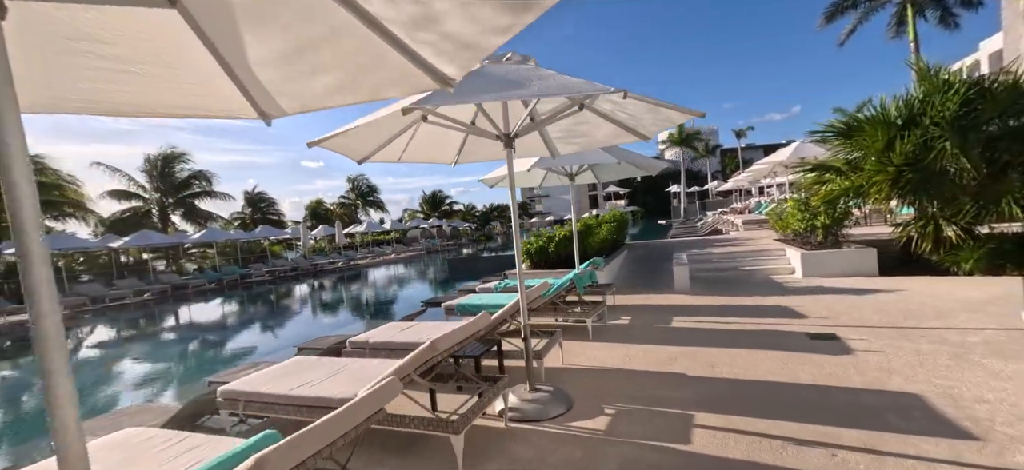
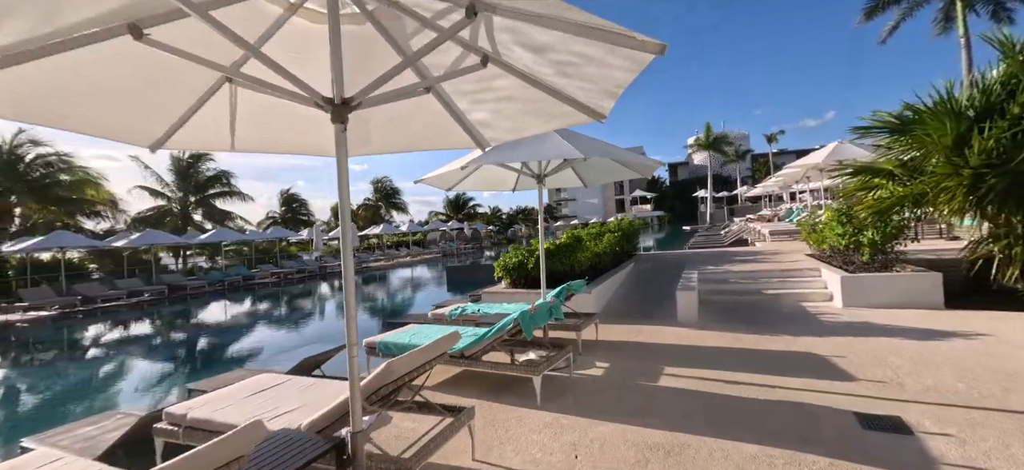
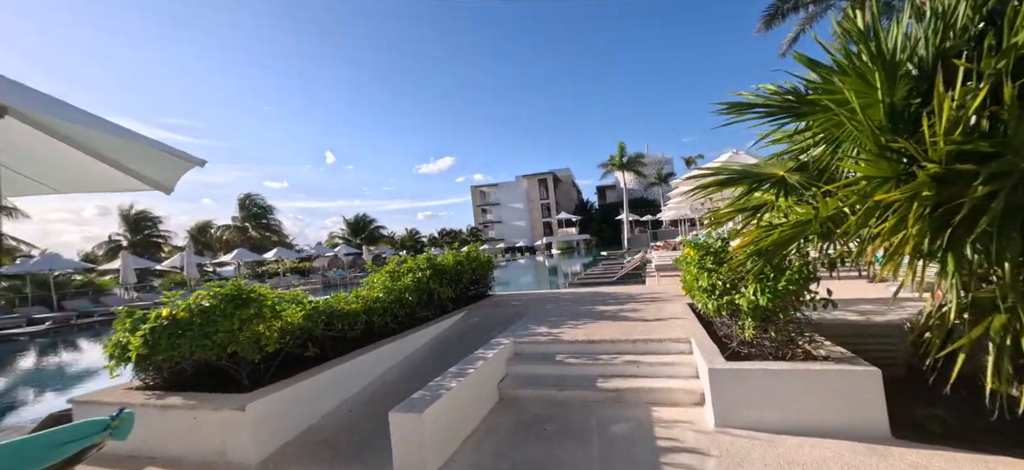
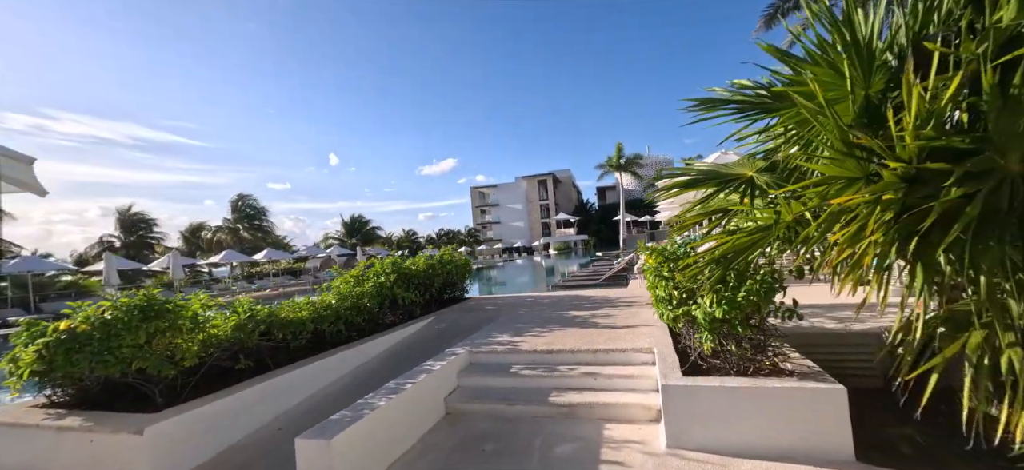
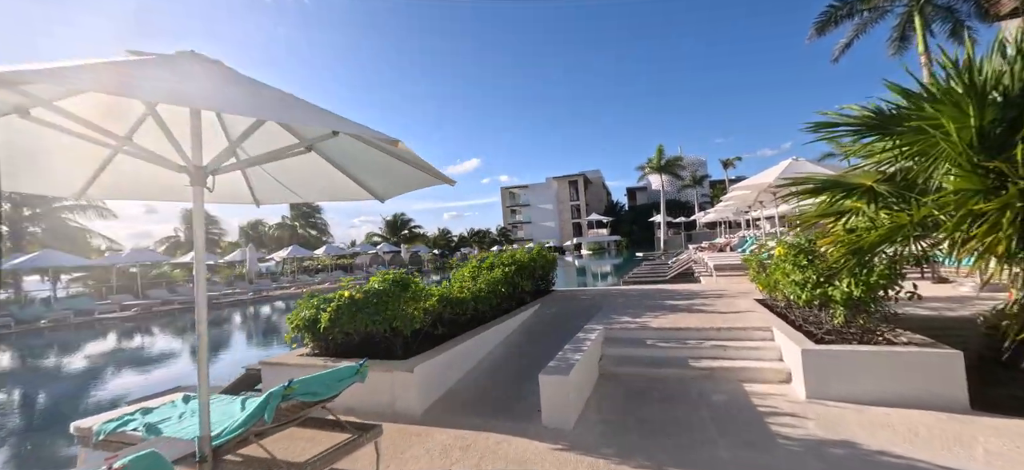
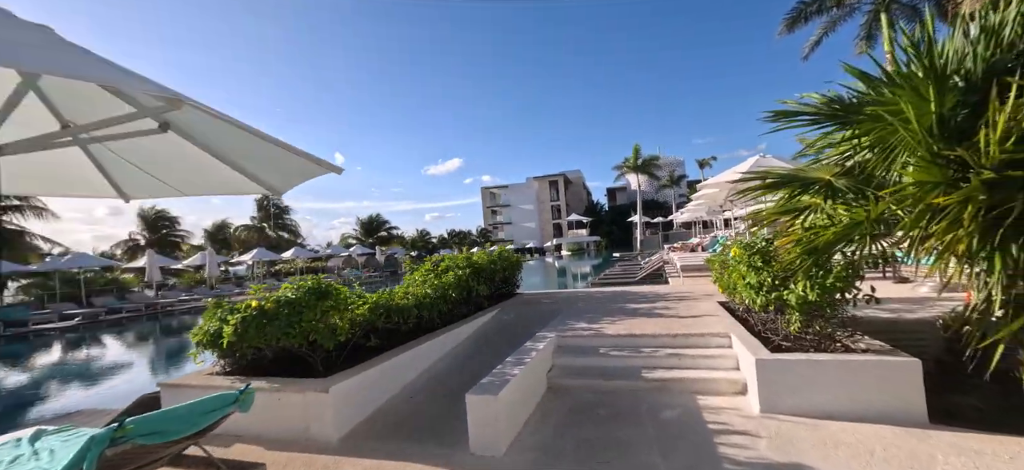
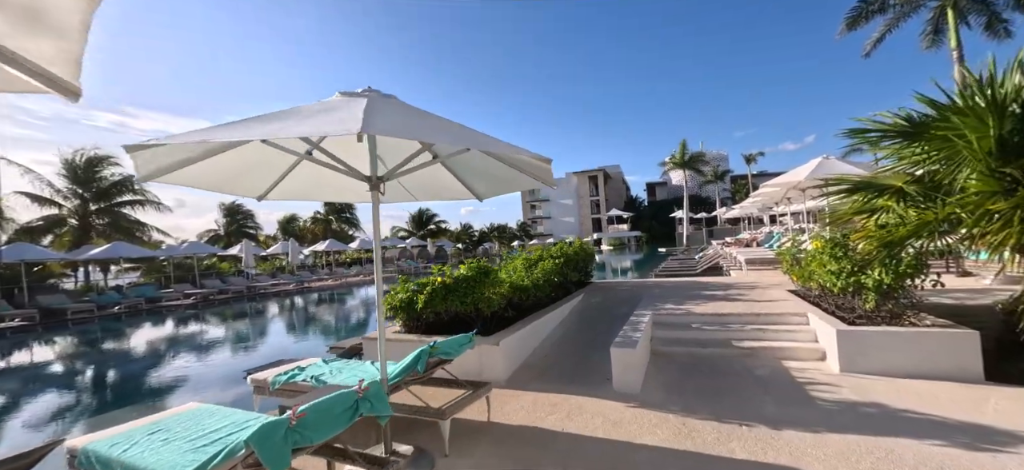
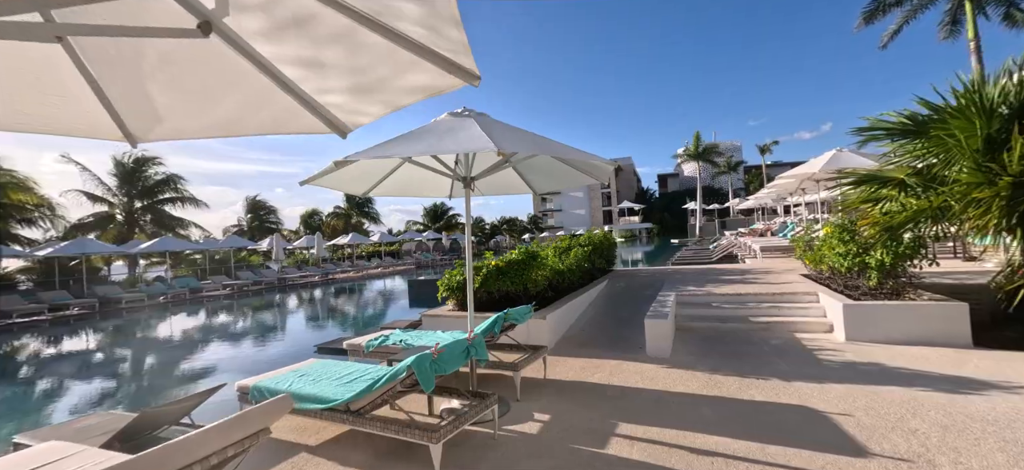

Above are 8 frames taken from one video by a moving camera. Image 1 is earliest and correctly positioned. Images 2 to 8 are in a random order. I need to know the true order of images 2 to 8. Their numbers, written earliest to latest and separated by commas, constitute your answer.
2, 8, 7, 5, 6, 3, 4
